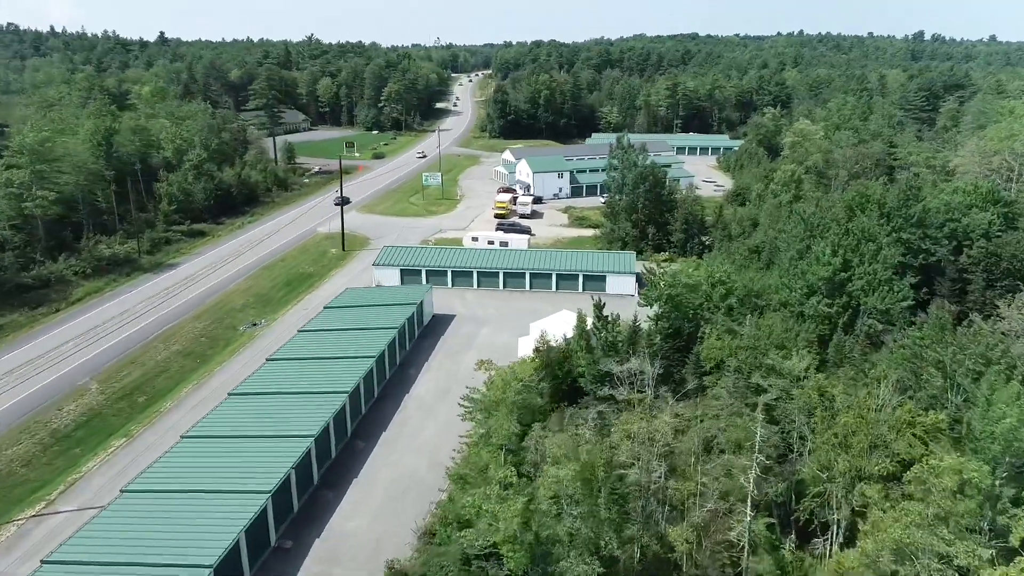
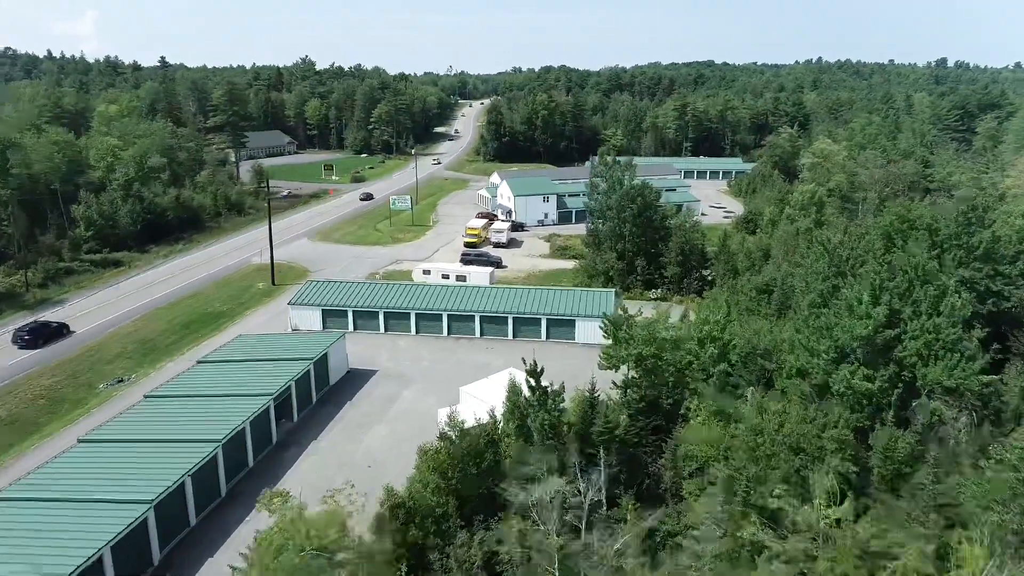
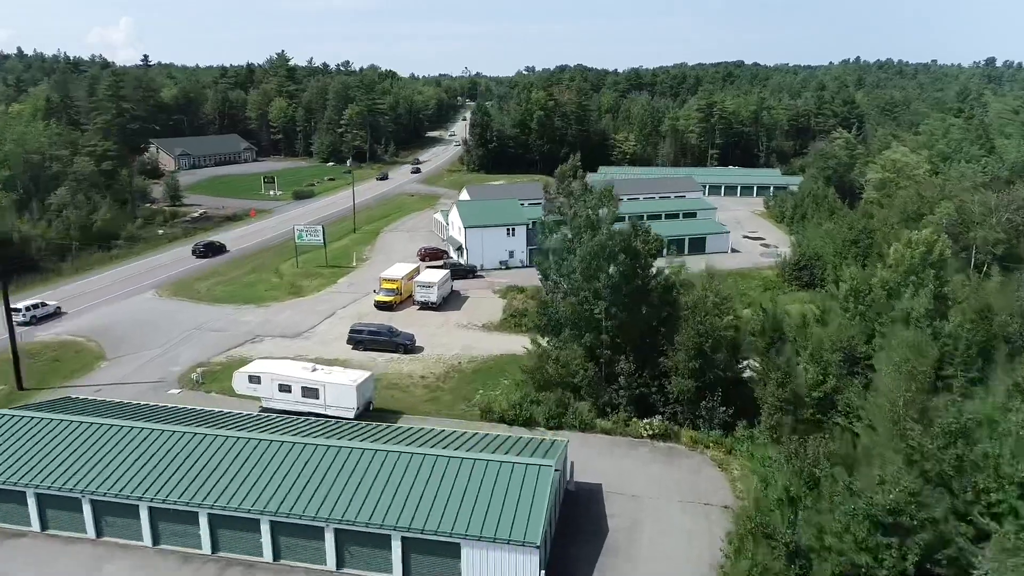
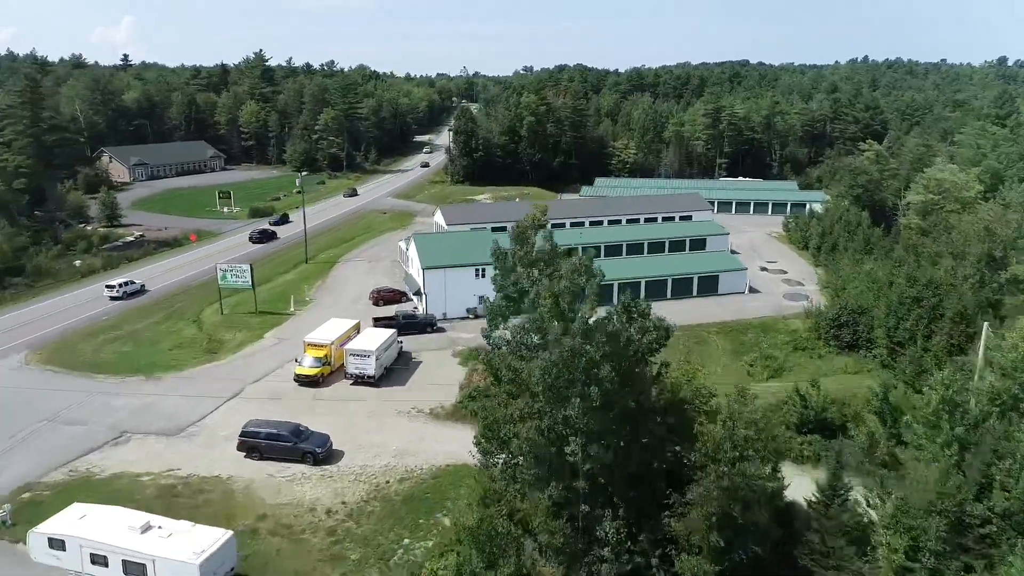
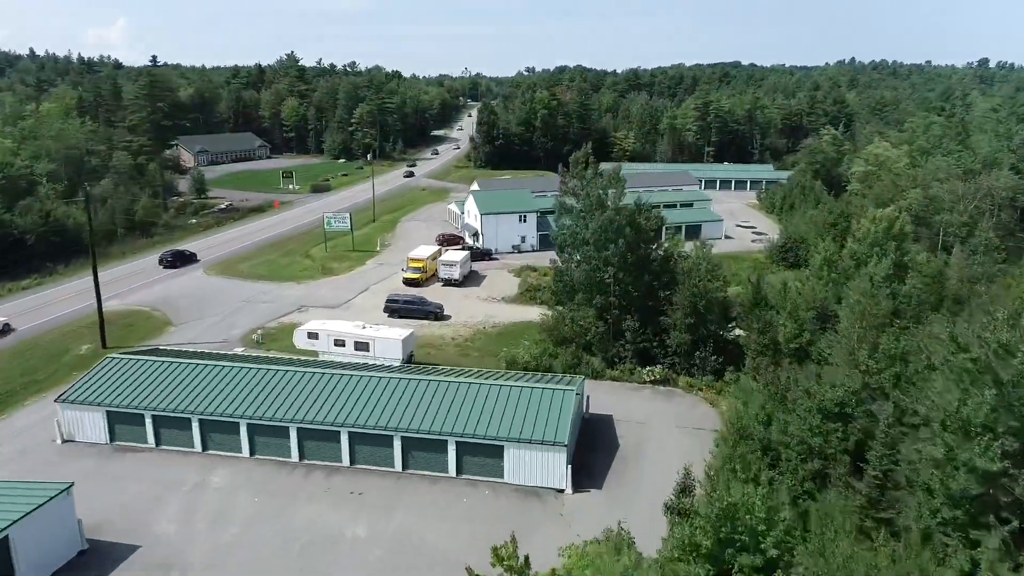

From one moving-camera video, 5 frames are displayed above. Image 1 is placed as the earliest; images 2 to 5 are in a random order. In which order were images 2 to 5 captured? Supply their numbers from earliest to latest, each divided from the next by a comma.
2, 5, 3, 4
